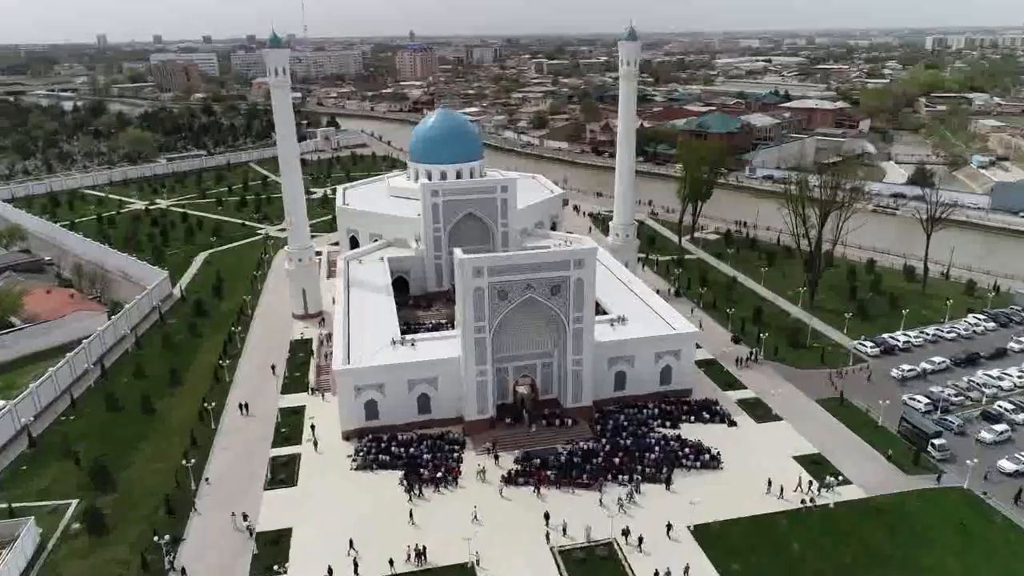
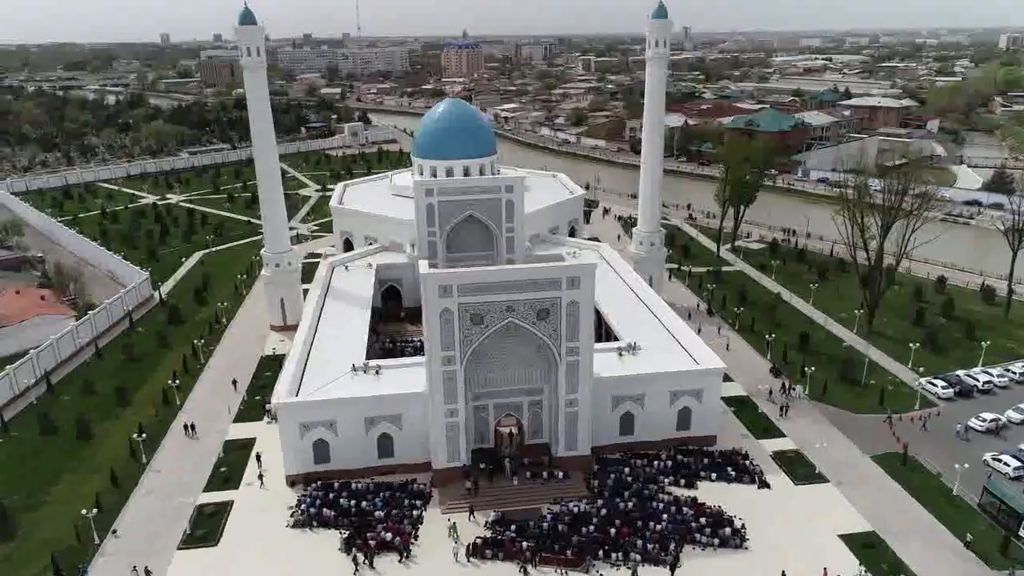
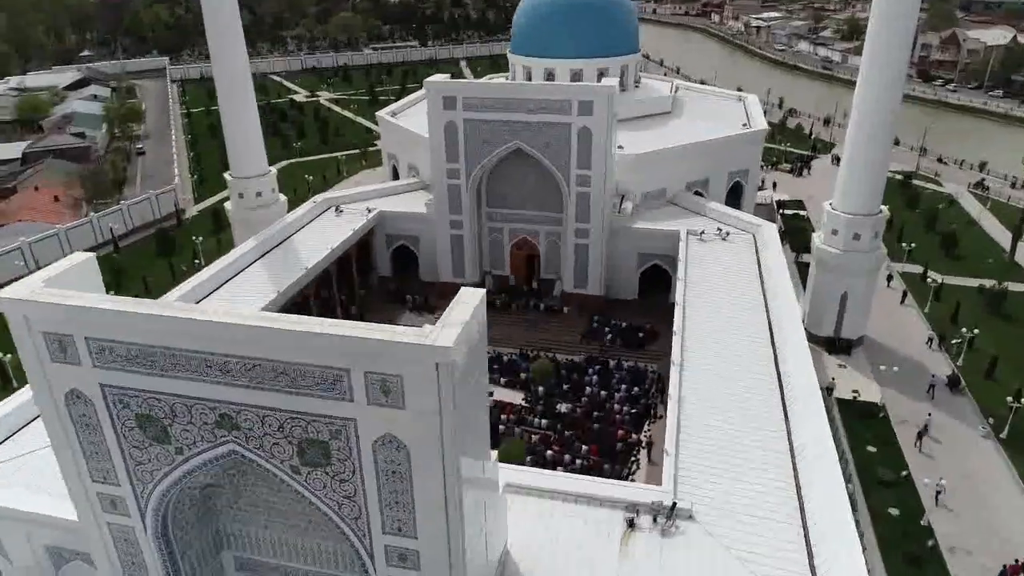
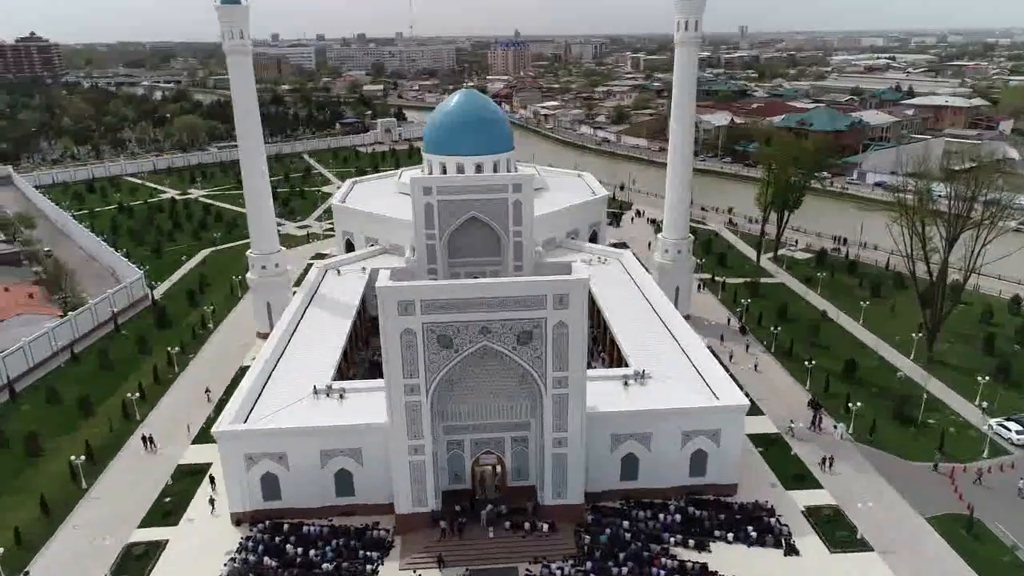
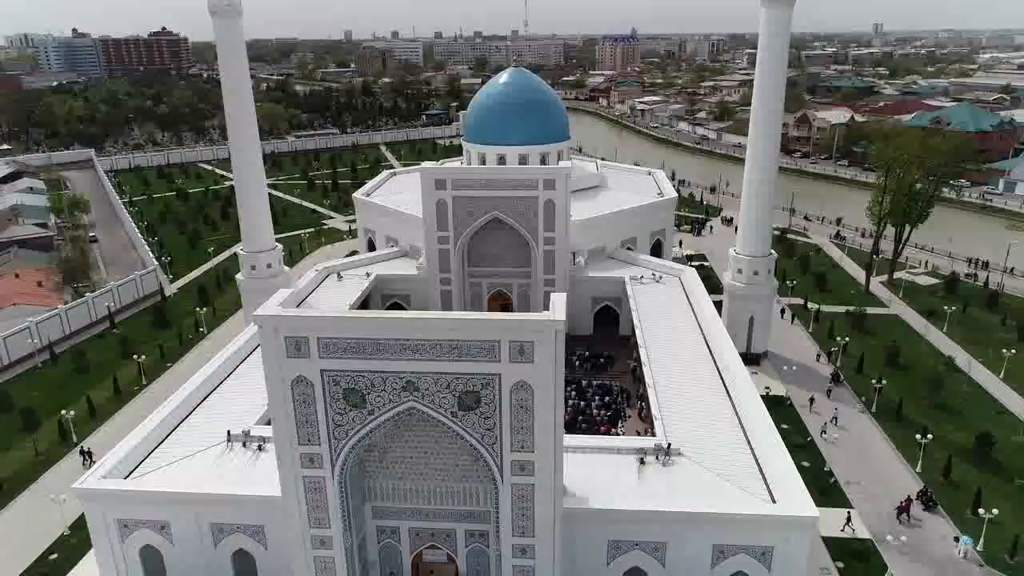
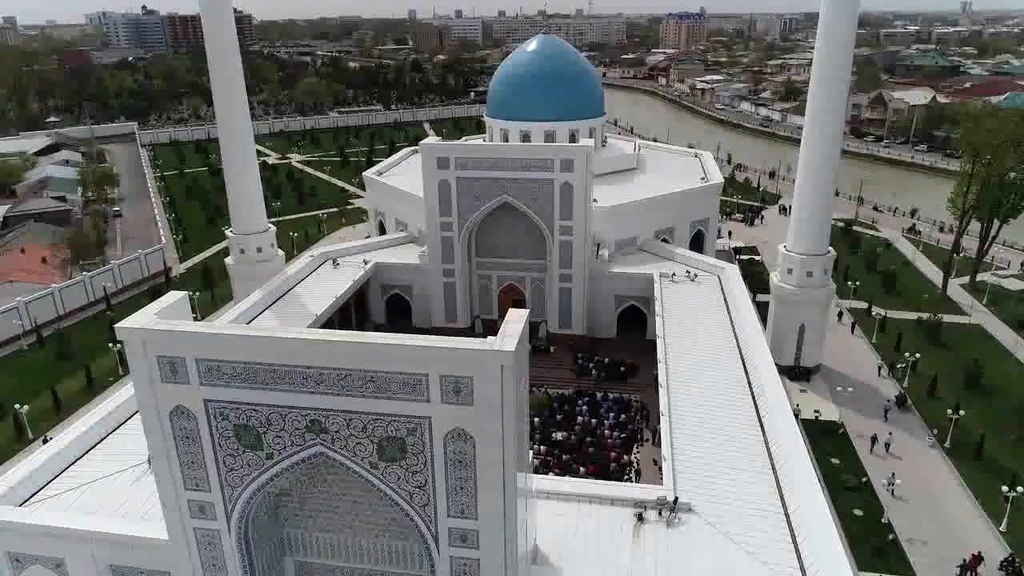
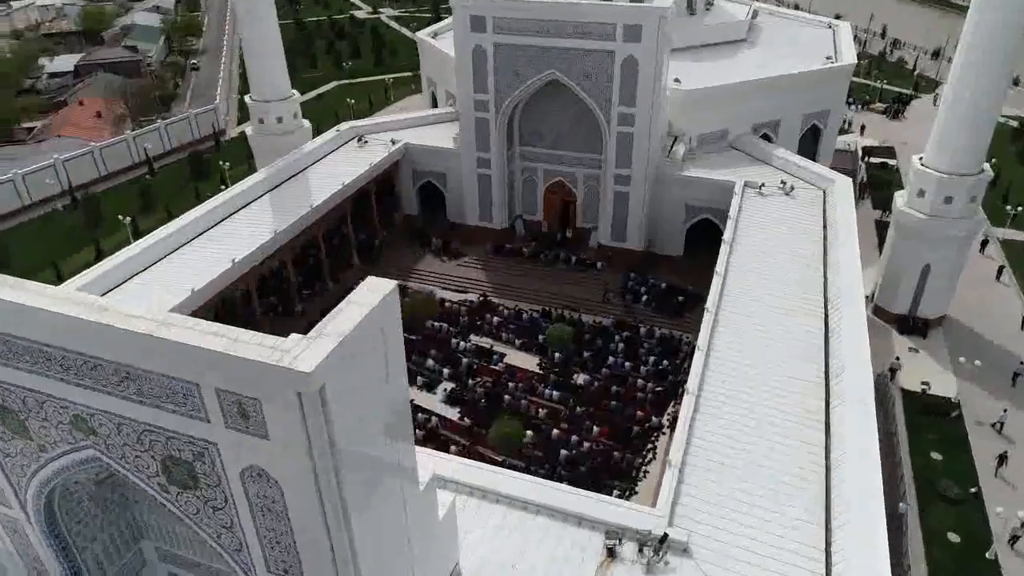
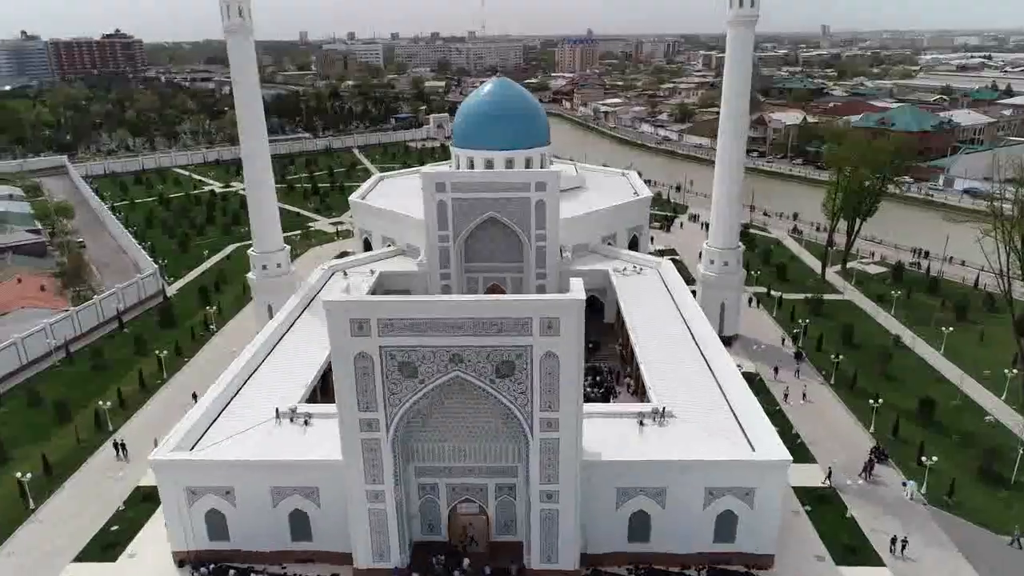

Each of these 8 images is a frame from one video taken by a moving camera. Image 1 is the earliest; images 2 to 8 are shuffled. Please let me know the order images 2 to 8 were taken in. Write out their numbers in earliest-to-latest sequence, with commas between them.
2, 4, 8, 5, 6, 3, 7
